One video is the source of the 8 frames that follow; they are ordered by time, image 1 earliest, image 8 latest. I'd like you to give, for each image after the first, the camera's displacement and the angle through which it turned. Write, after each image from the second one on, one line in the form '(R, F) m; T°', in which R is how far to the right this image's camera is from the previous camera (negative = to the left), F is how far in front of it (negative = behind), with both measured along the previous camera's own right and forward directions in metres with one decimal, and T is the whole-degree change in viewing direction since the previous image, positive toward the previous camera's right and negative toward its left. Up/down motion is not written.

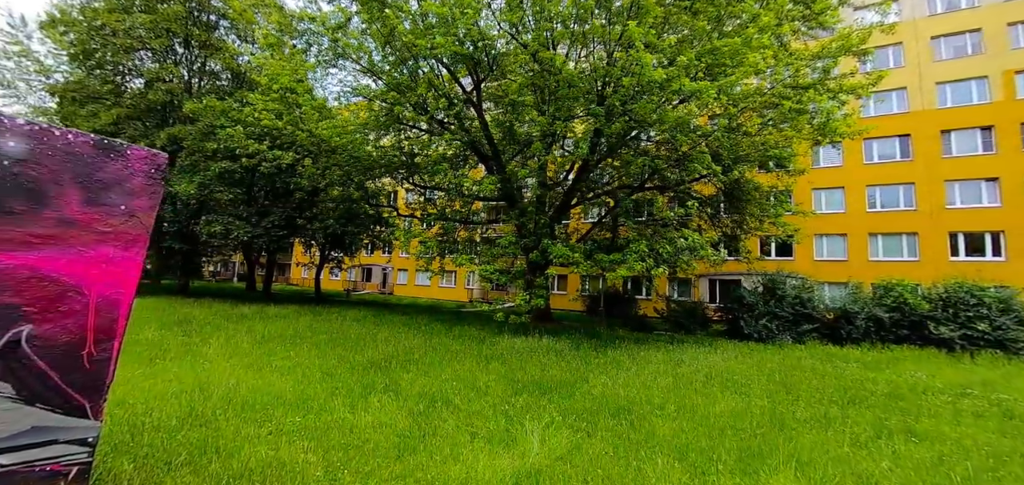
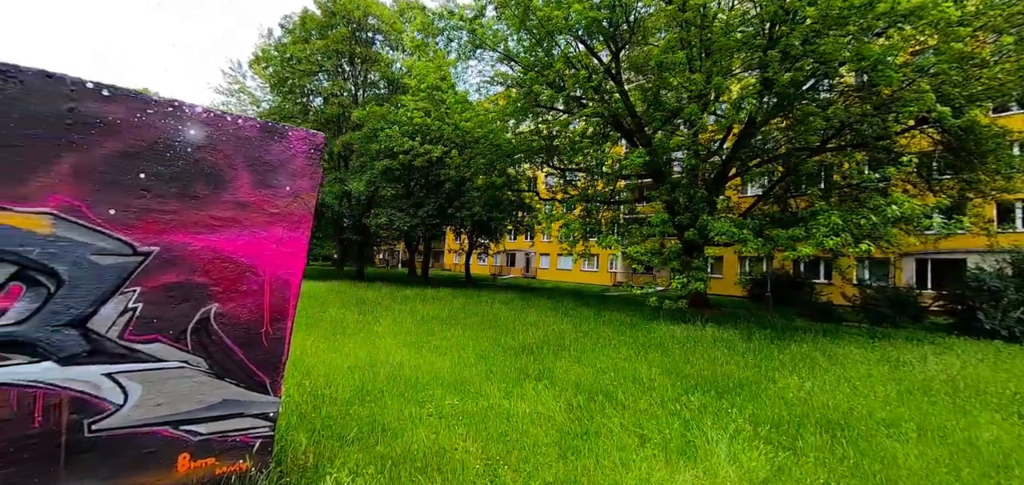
(-0.2, +0.5) m; -17°
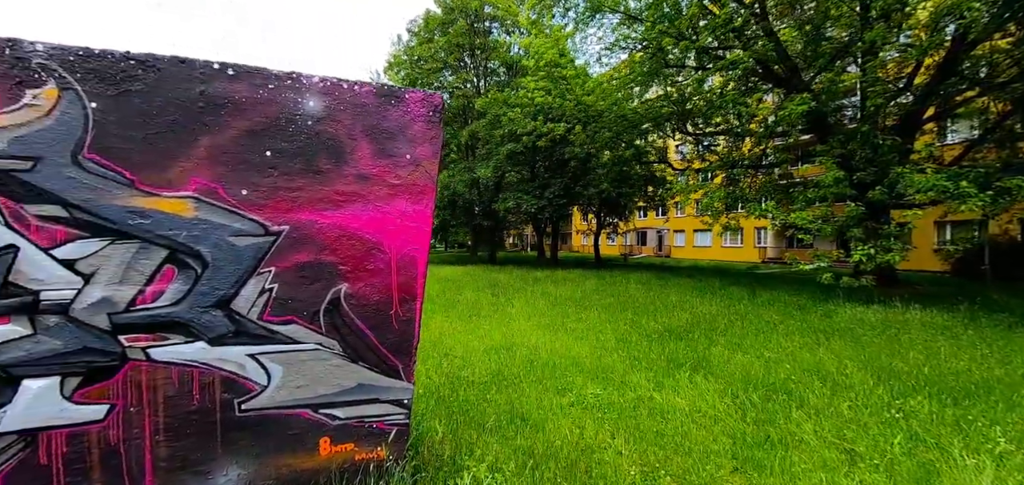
(-0.1, +0.5) m; -15°
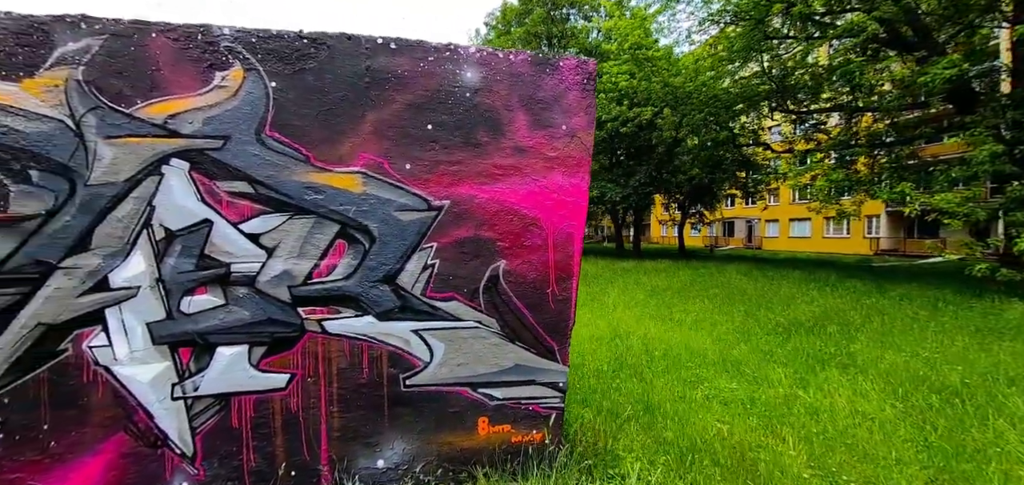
(-0.6, +0.1) m; -8°
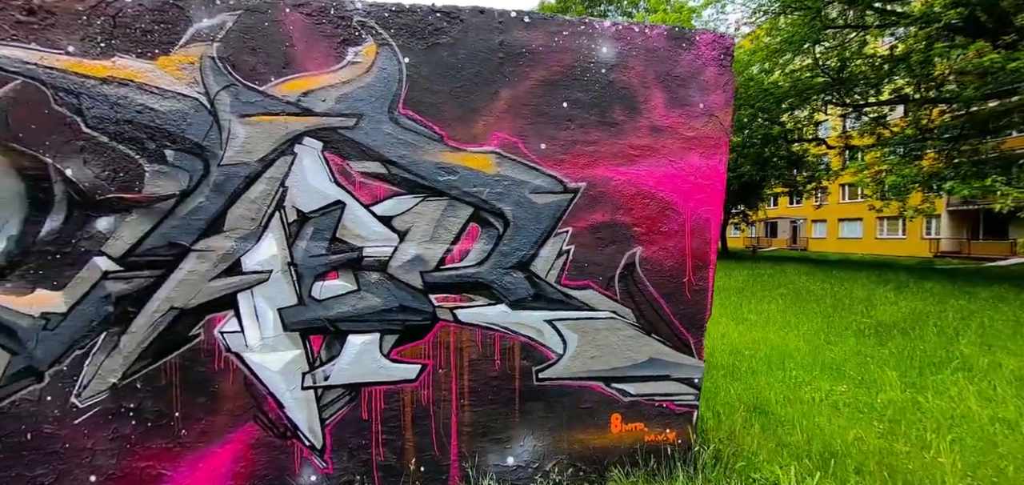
(-0.6, +0.1) m; -2°
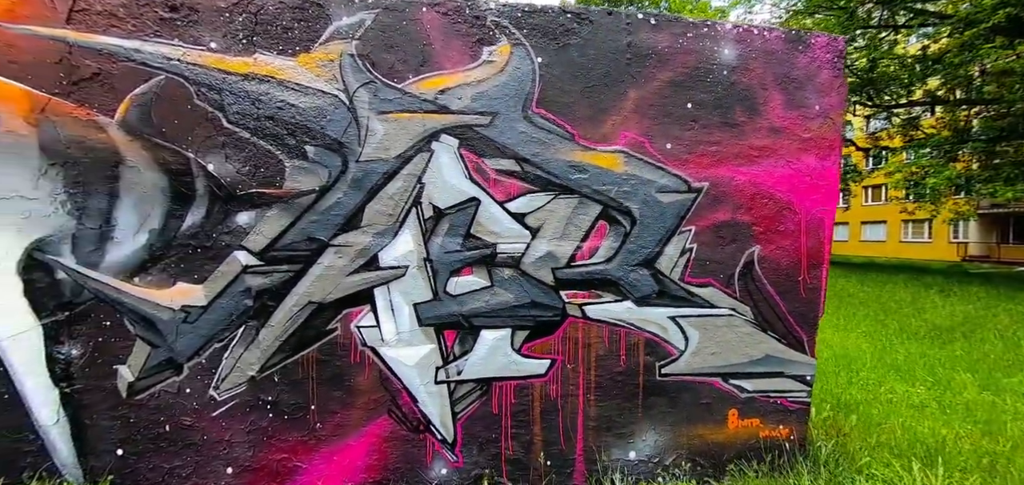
(-0.7, 0.0) m; 0°
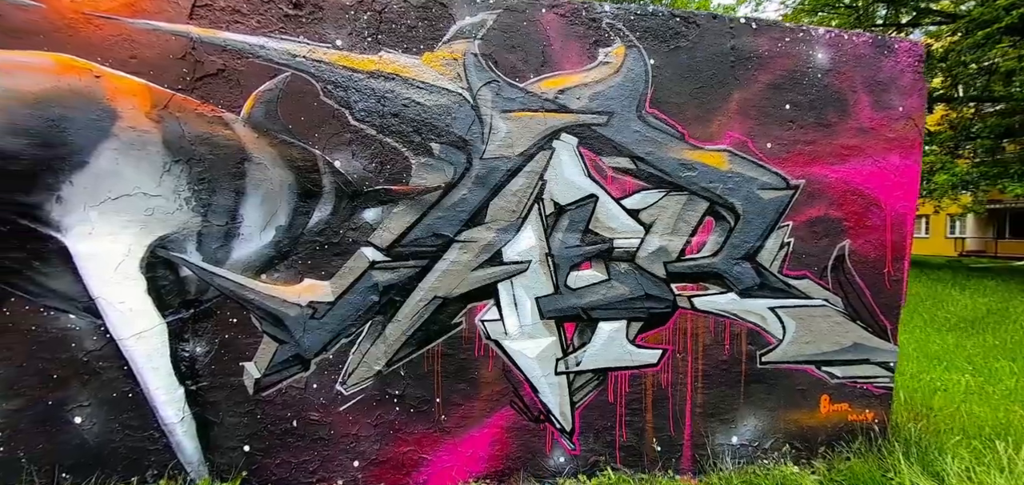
(-0.7, -0.1) m; +3°
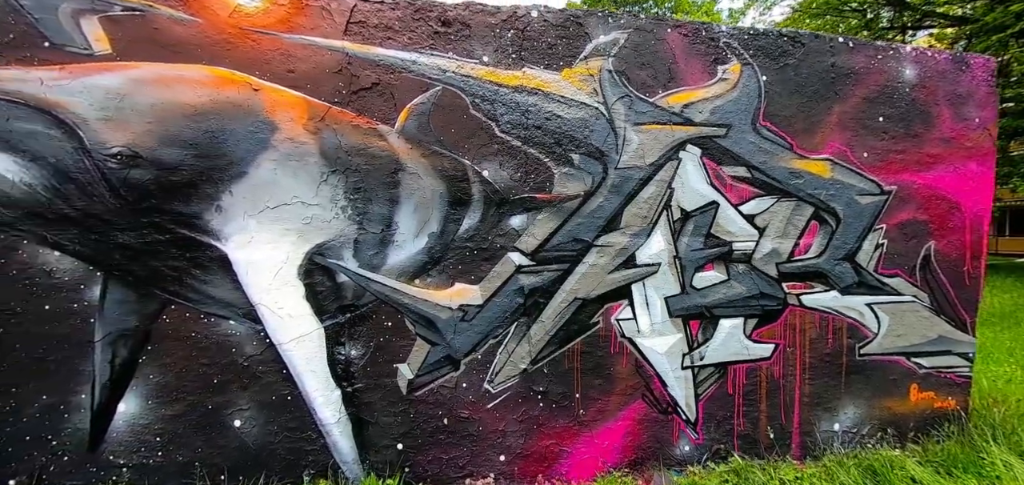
(-0.9, -0.1) m; +3°
